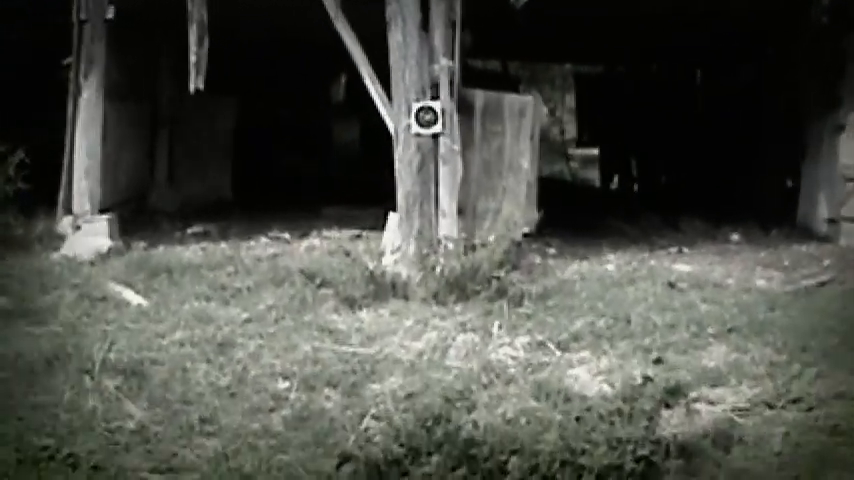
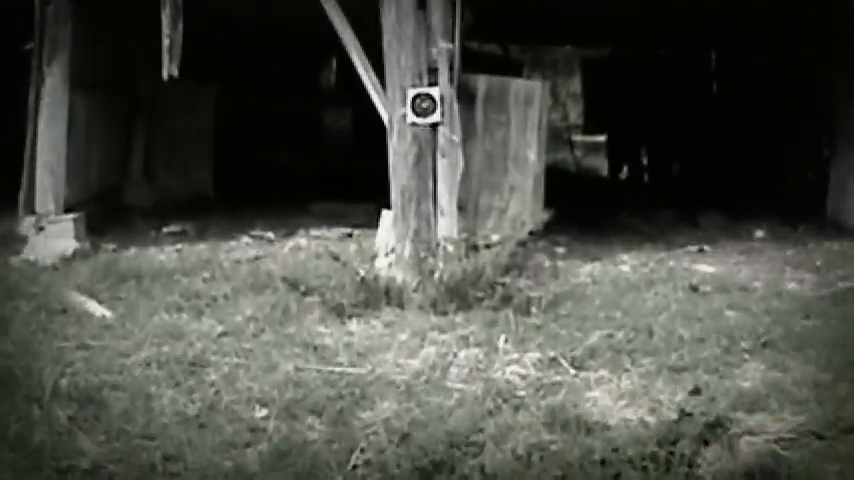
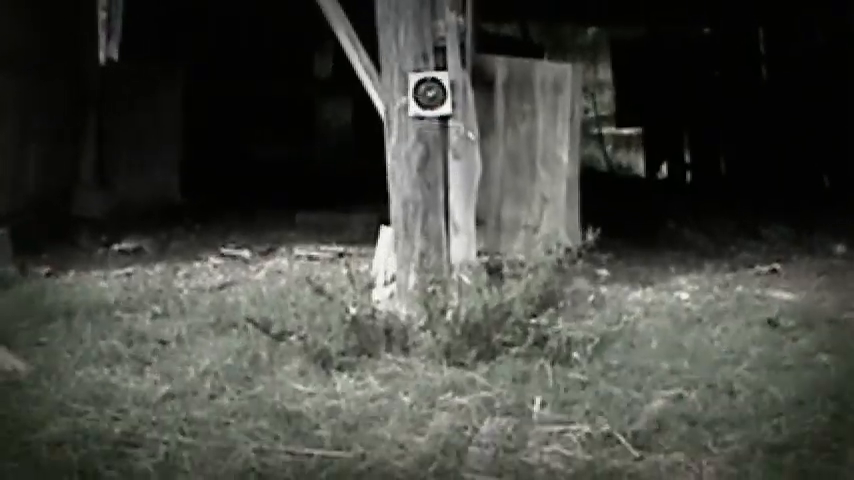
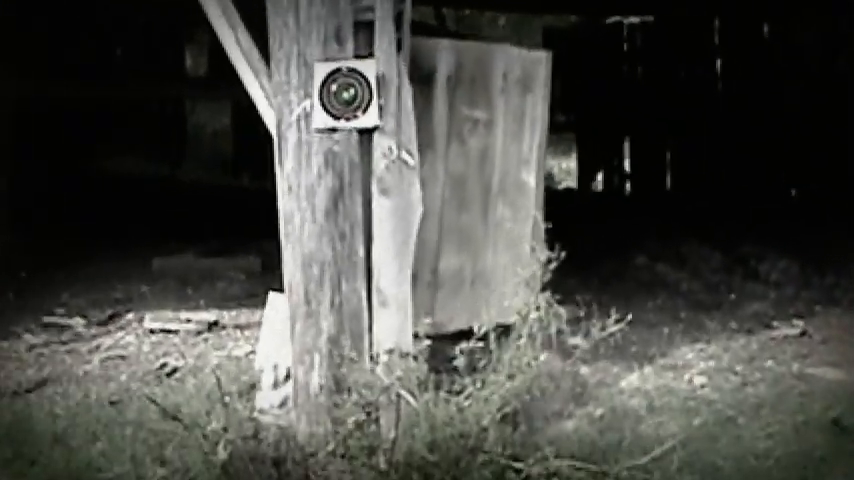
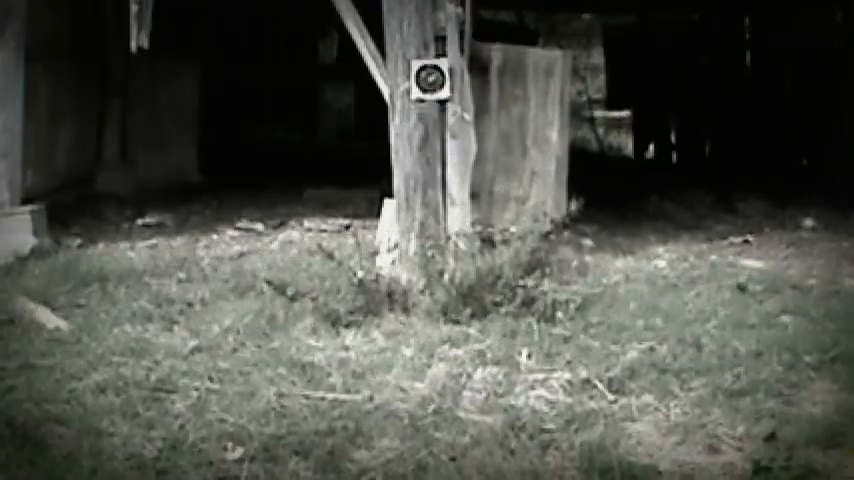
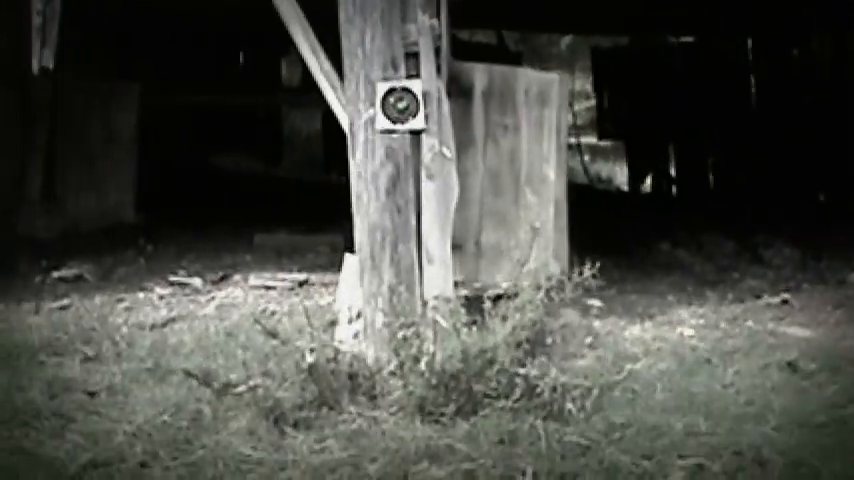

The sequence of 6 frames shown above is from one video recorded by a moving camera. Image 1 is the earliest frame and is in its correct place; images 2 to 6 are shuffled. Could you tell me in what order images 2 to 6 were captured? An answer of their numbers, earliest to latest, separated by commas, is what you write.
2, 5, 3, 6, 4
